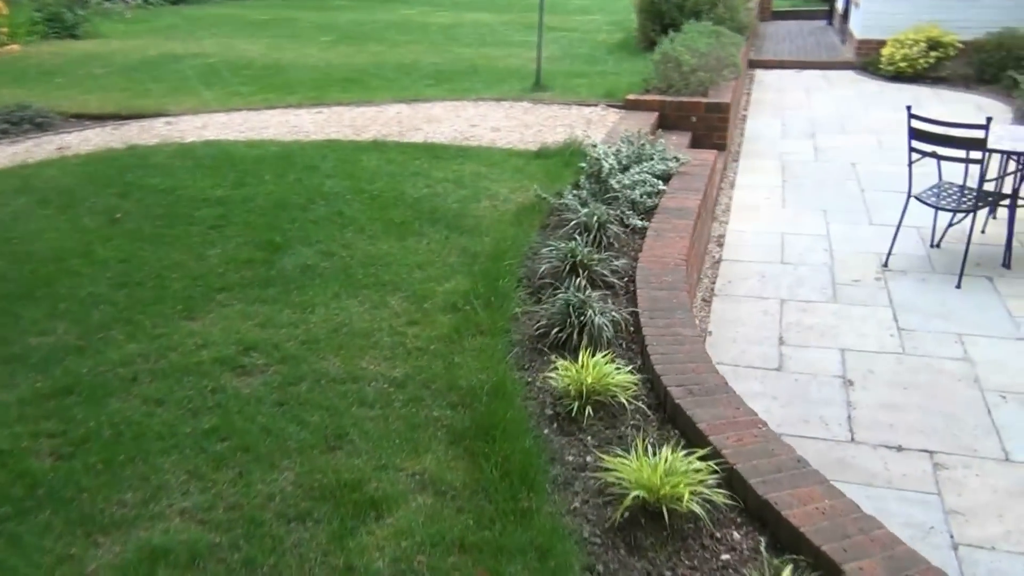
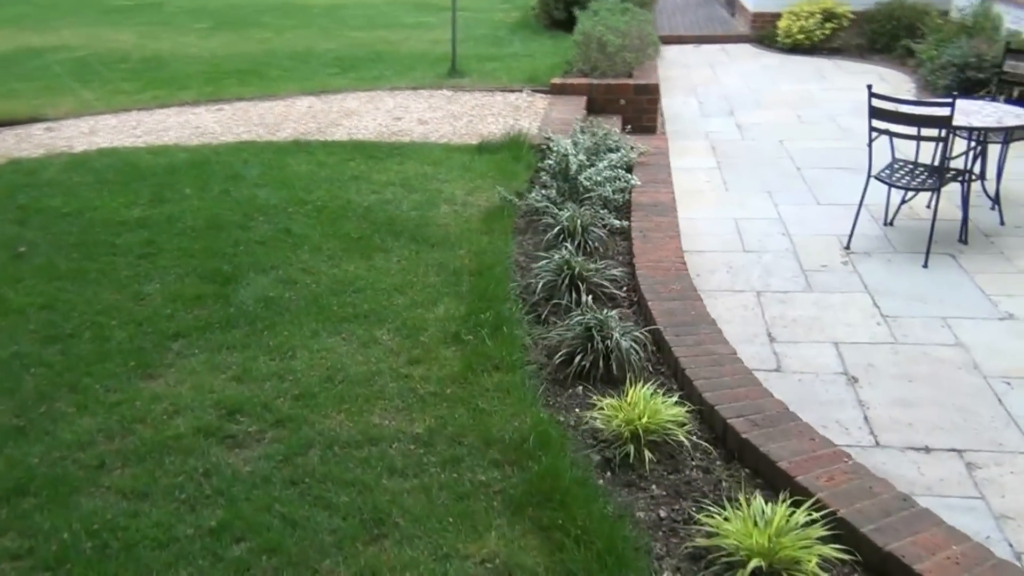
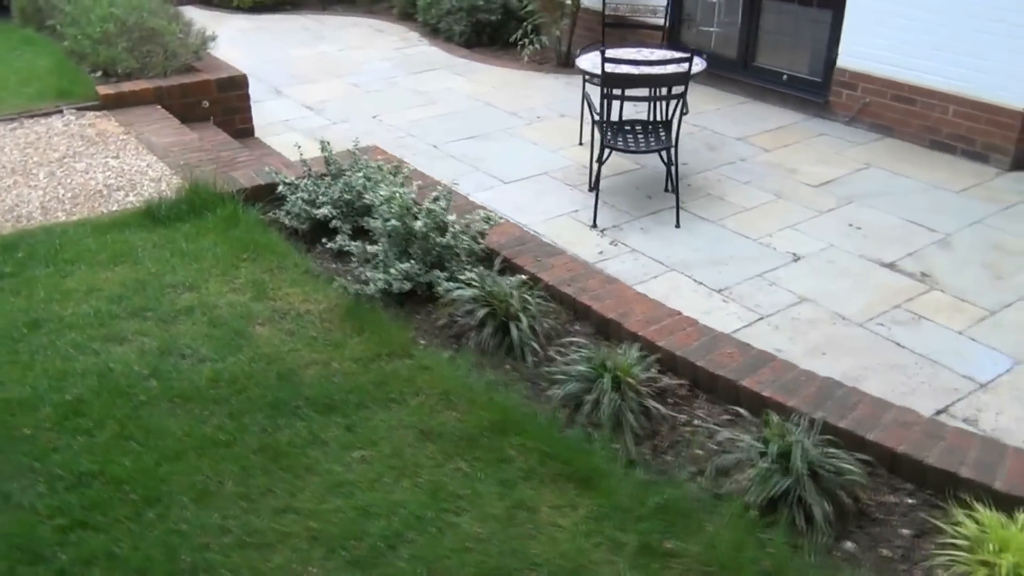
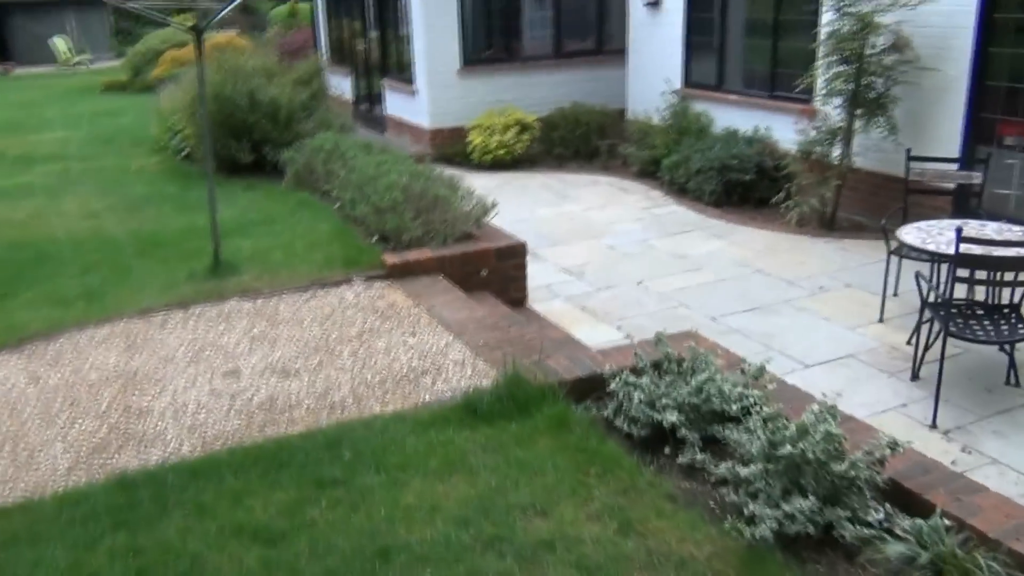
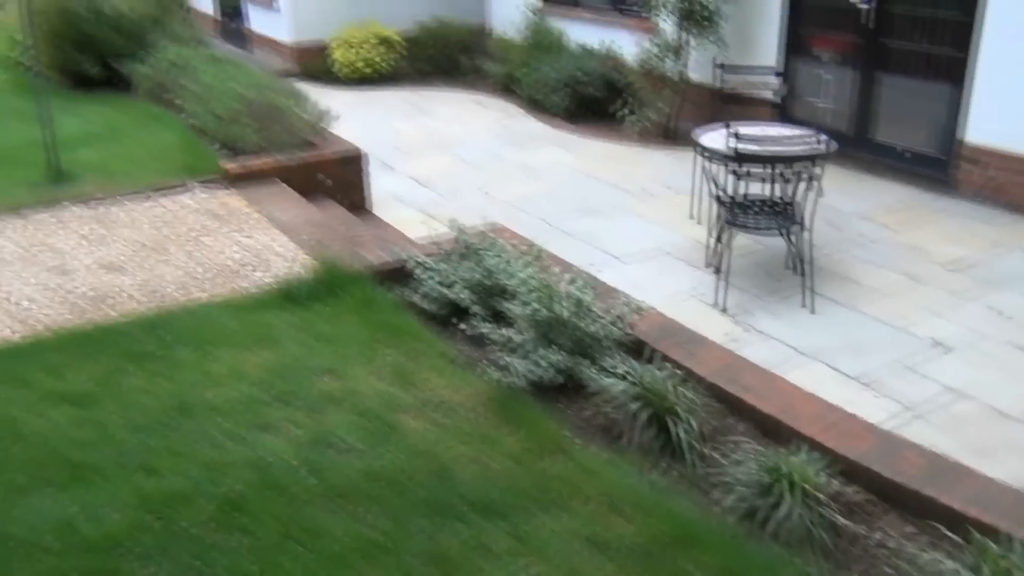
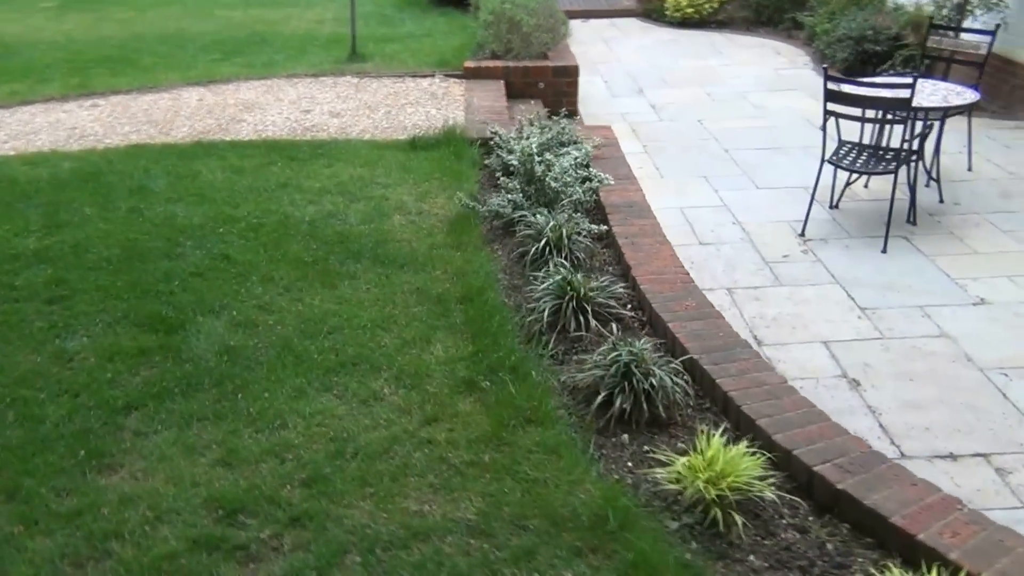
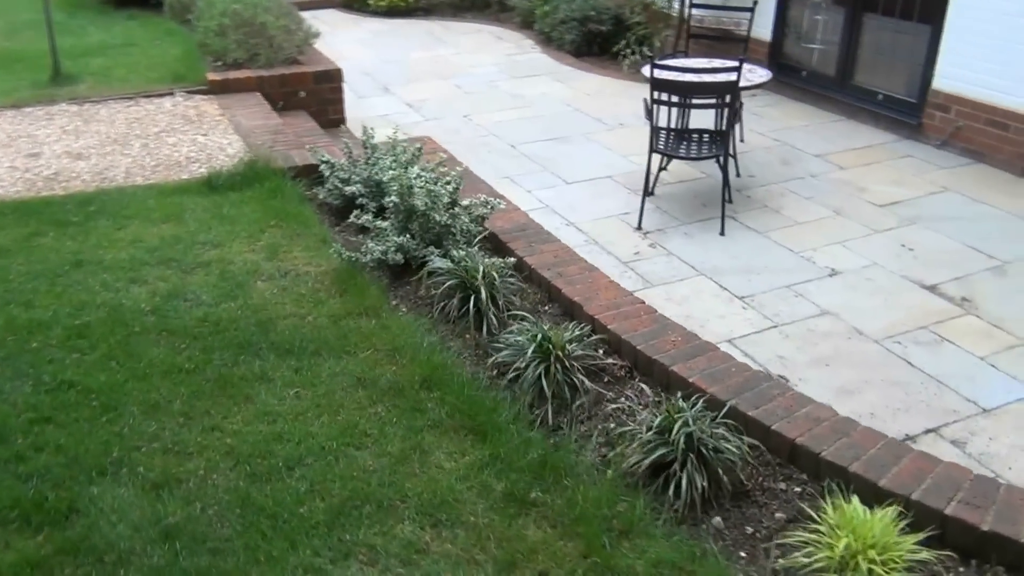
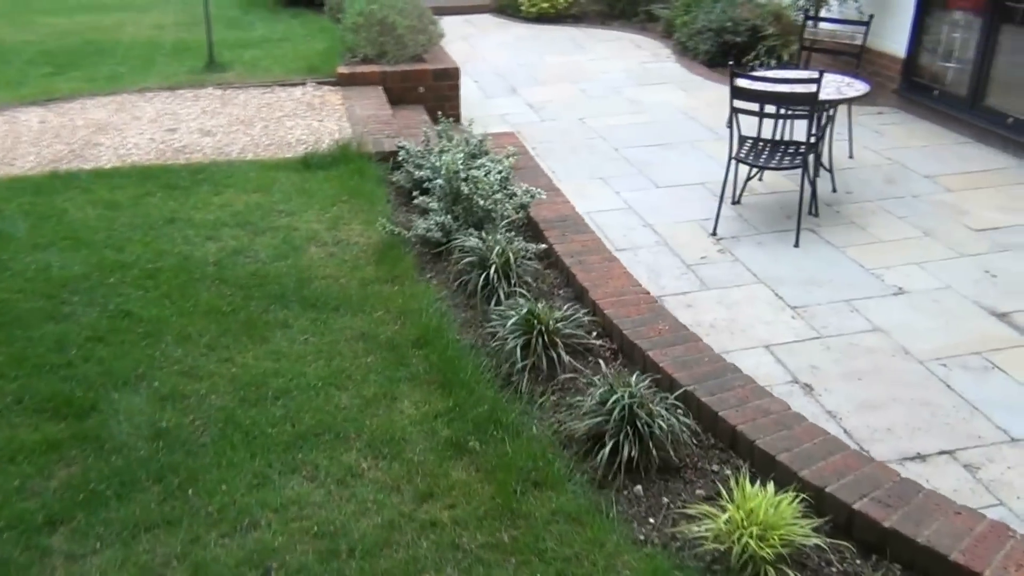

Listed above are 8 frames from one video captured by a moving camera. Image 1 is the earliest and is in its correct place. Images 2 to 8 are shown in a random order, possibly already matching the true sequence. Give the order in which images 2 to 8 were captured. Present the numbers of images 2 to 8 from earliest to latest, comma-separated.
2, 6, 8, 7, 3, 5, 4
